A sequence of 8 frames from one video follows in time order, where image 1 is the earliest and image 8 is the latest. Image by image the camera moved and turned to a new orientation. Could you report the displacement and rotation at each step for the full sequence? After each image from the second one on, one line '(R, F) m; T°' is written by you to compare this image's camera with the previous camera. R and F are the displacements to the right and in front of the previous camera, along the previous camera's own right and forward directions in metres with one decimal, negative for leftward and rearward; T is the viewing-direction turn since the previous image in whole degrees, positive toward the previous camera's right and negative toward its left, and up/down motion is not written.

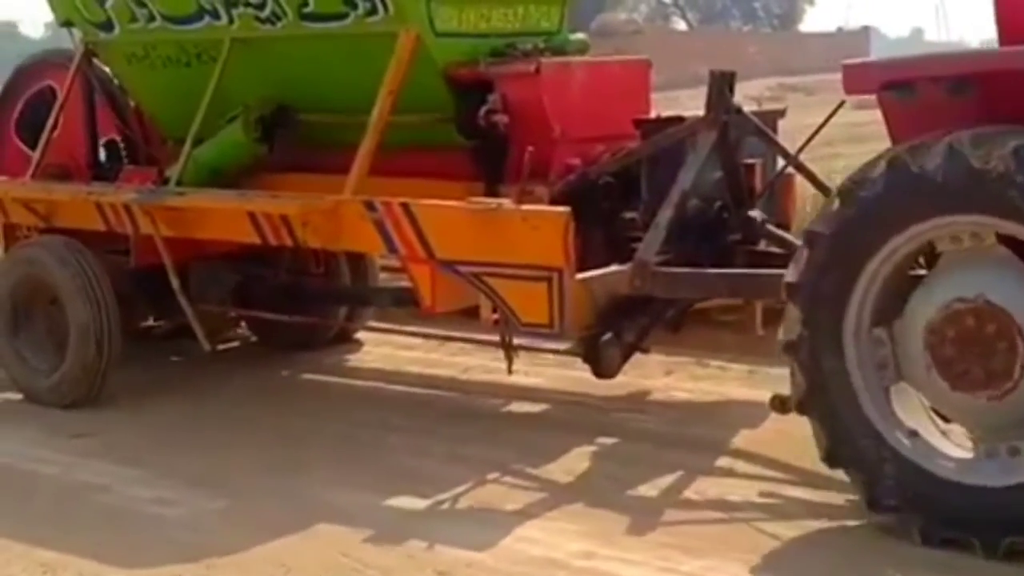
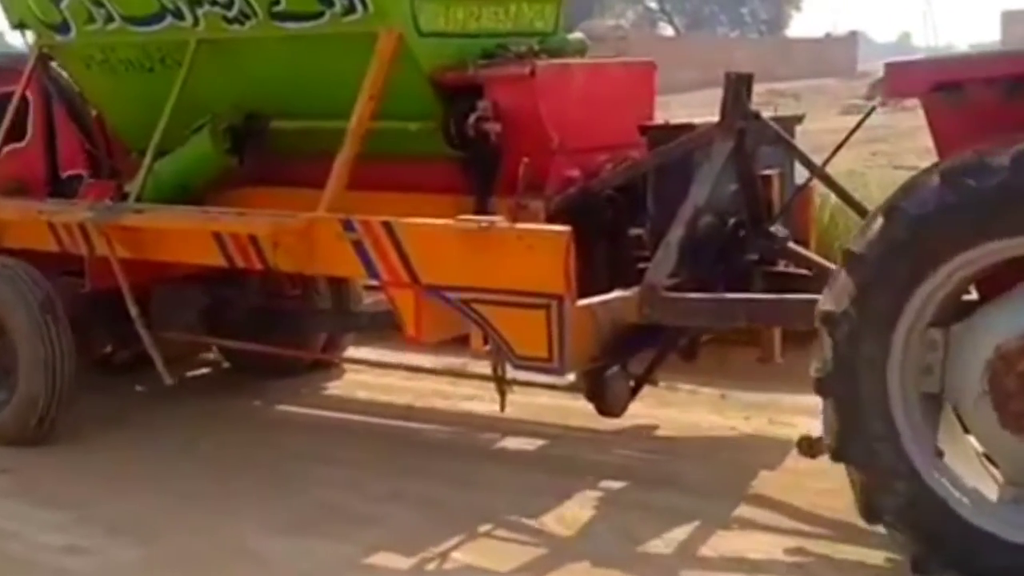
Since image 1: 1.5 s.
(0.0, +0.6) m; 0°
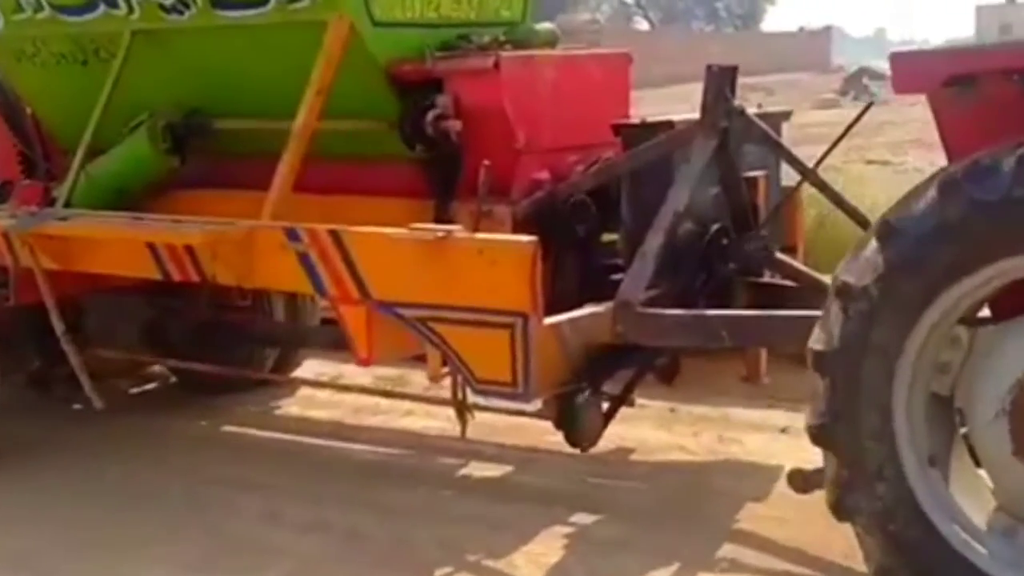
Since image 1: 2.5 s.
(+0.1, +0.5) m; +1°
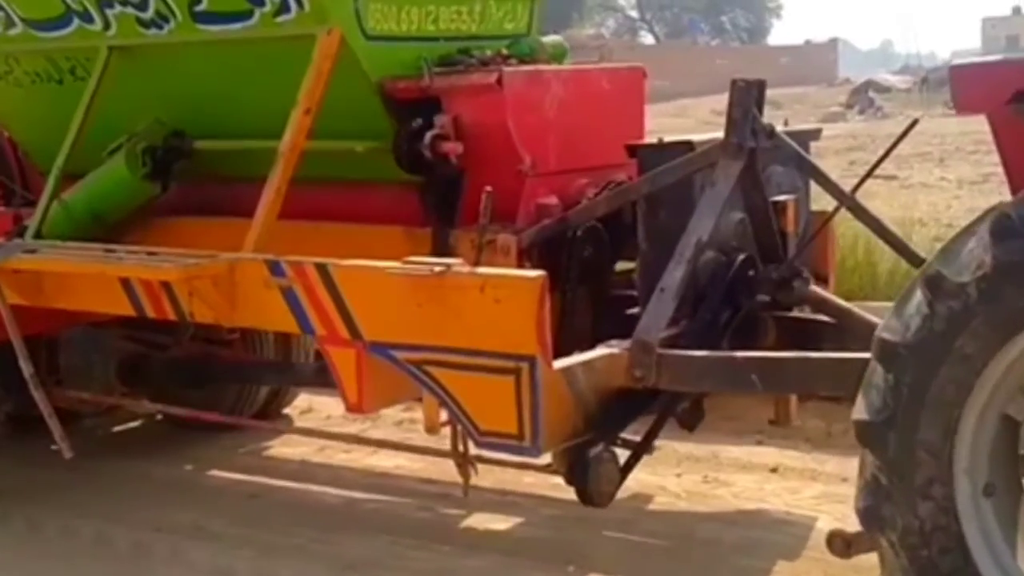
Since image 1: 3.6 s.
(0.0, +0.5) m; 0°
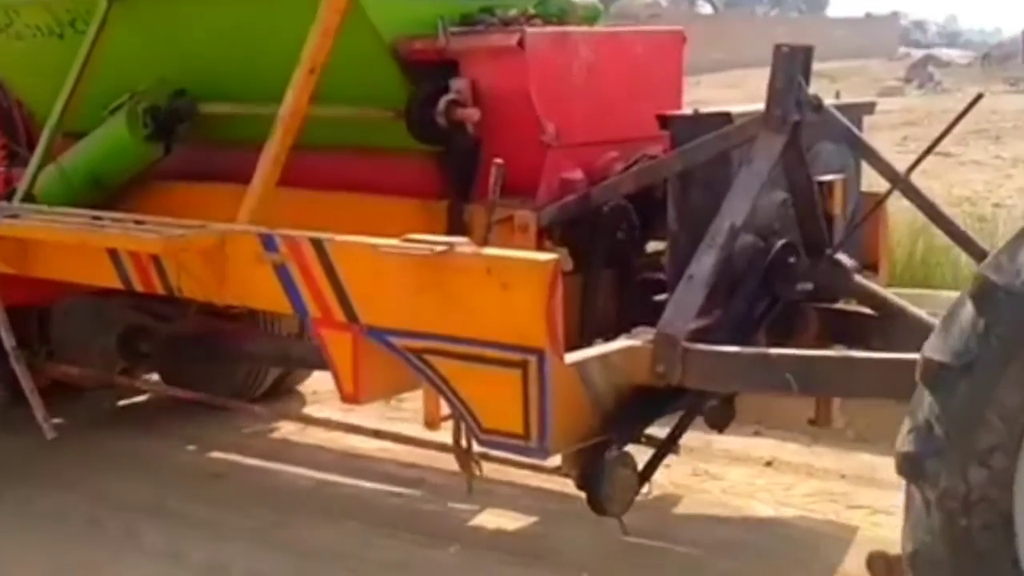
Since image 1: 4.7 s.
(+0.1, +0.4) m; -2°
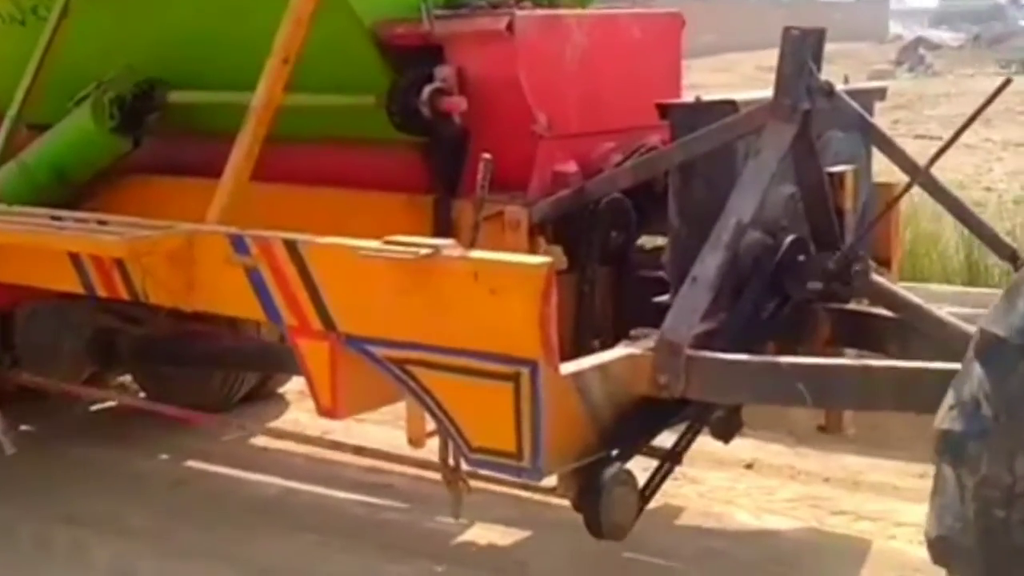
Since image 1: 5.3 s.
(0.0, +0.3) m; 0°
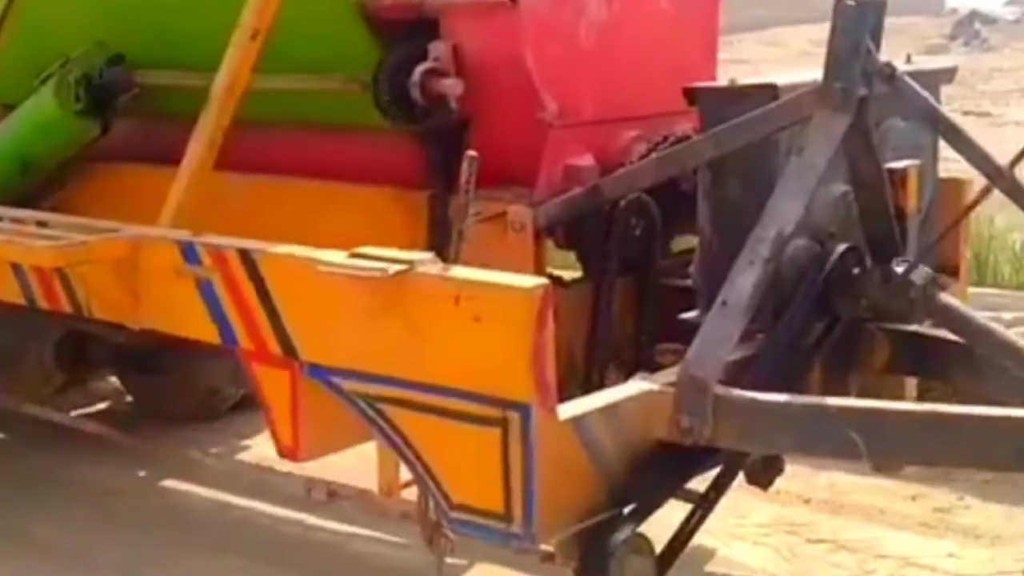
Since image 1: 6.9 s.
(+0.1, +0.6) m; -2°
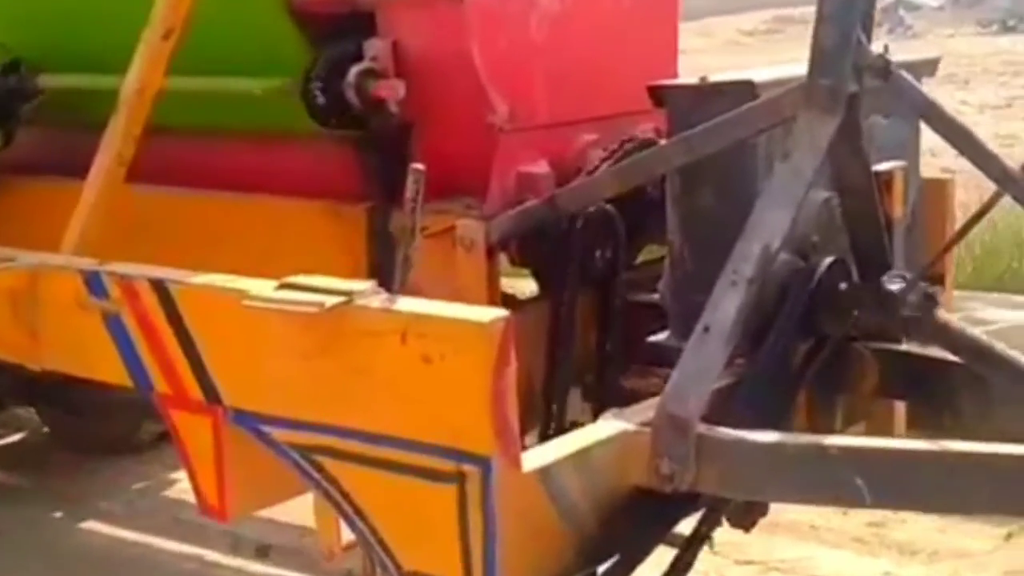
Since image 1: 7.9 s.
(0.0, +0.4) m; +3°
